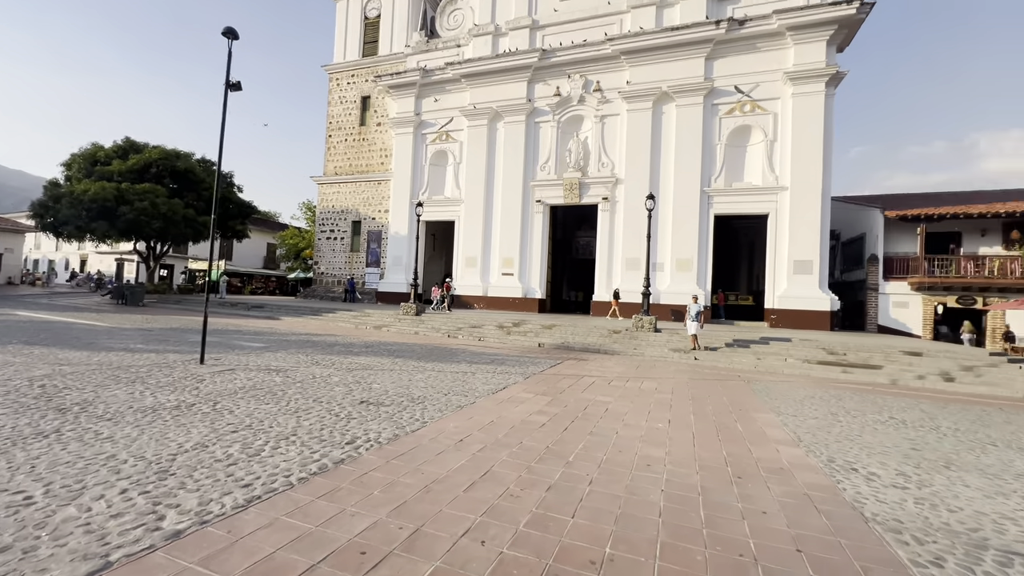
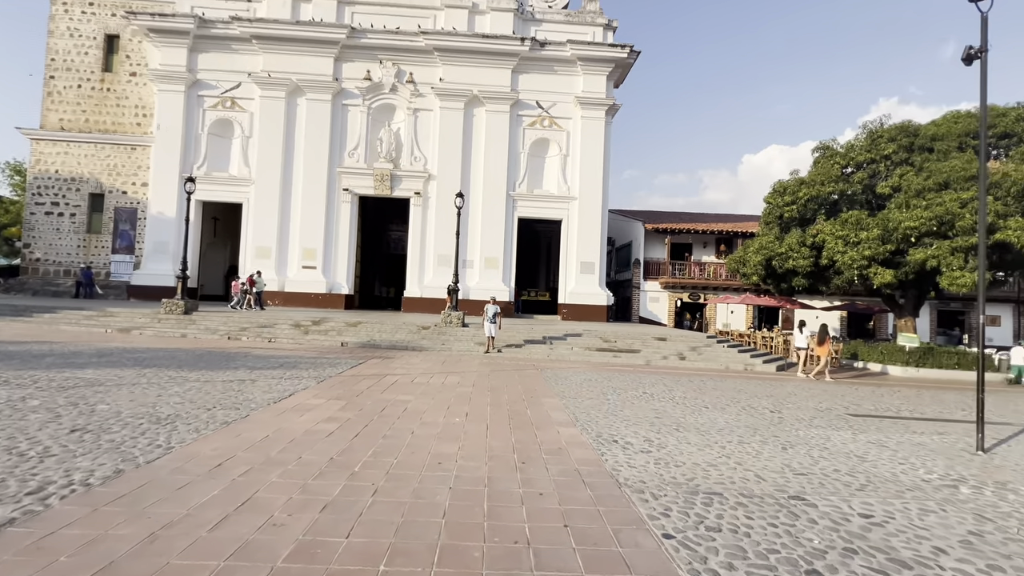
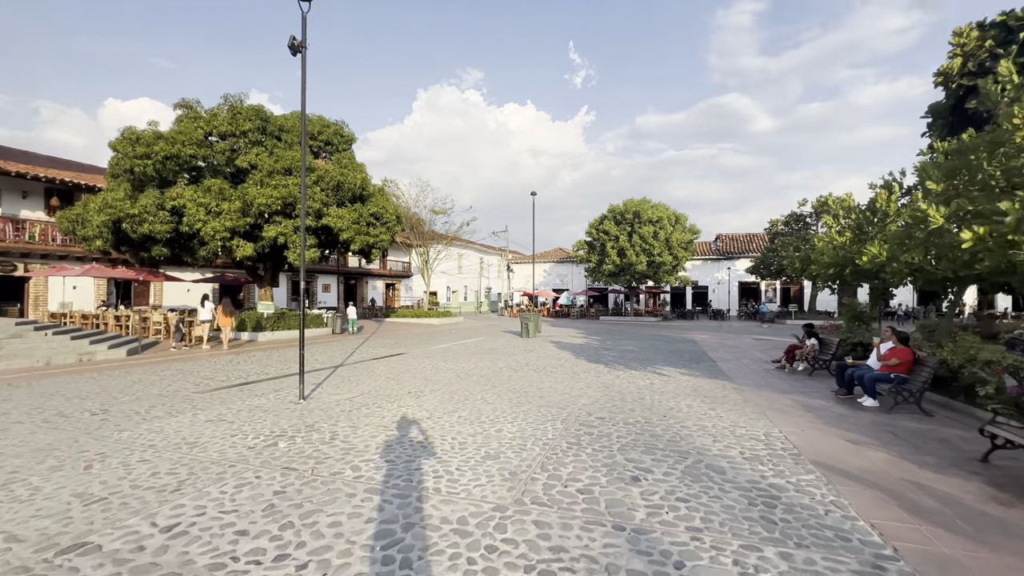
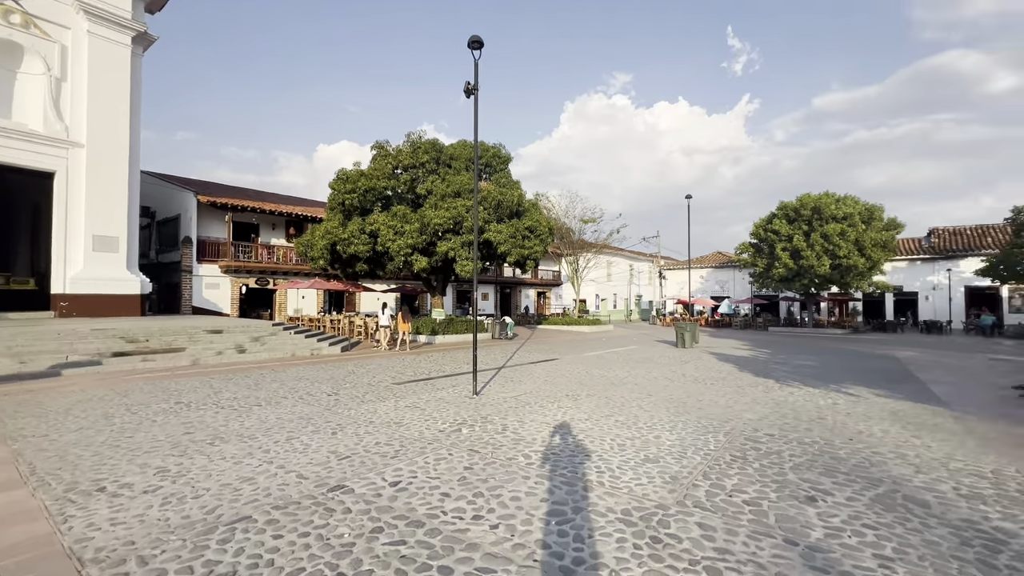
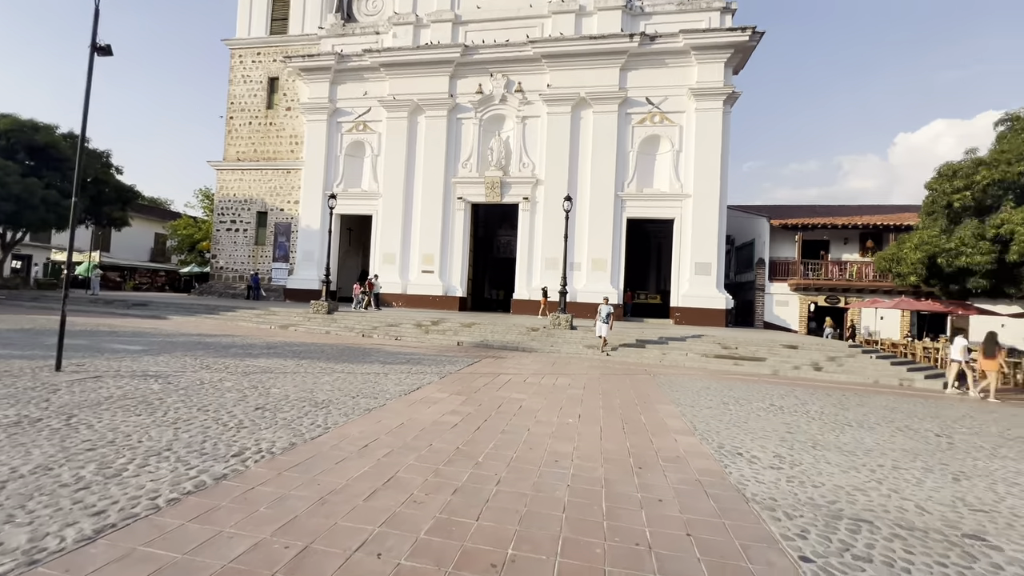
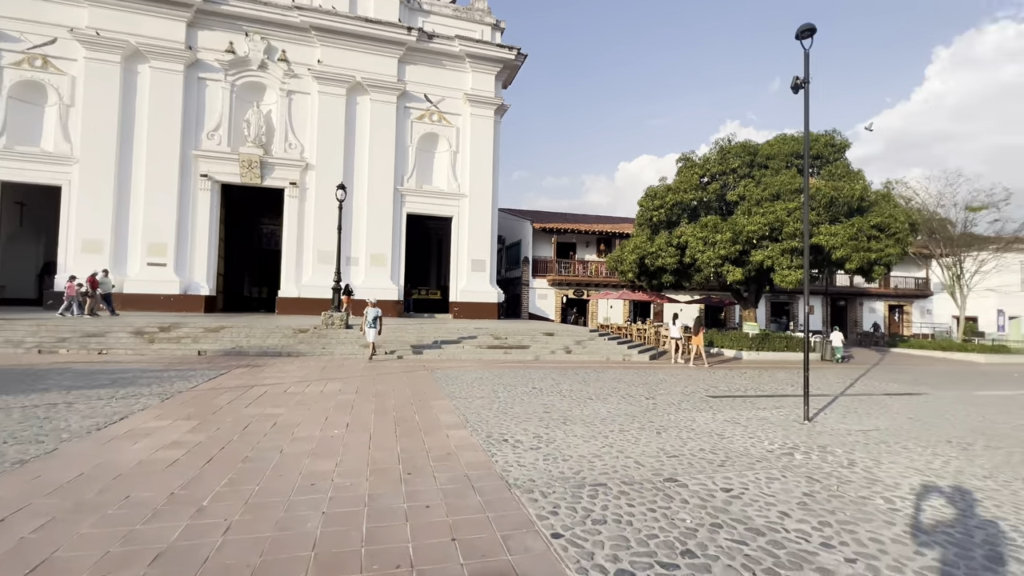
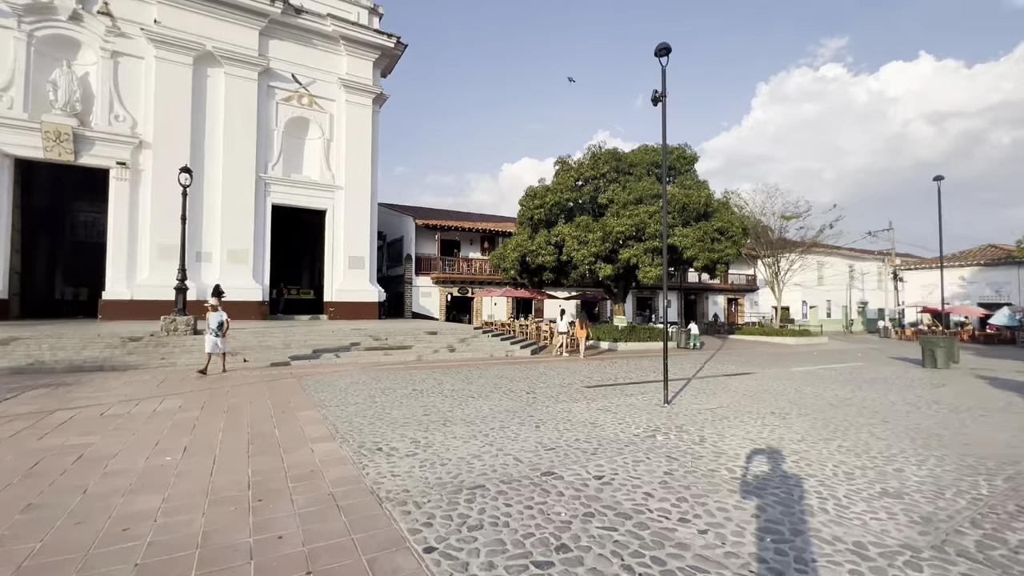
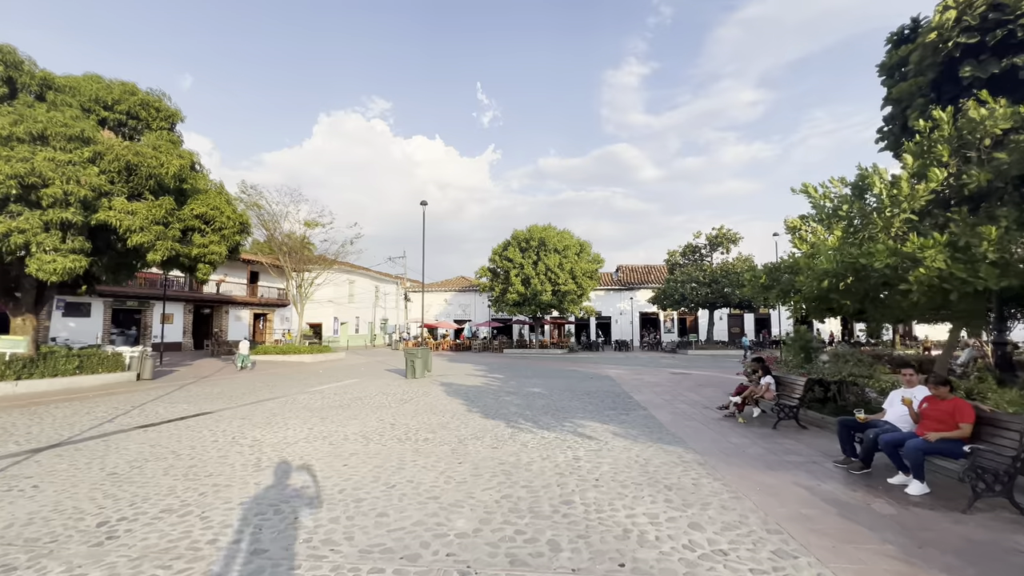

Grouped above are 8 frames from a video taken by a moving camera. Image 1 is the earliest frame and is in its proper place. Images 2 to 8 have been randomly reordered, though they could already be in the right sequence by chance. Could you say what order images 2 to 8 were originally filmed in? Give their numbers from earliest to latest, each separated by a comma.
5, 2, 6, 7, 4, 3, 8
